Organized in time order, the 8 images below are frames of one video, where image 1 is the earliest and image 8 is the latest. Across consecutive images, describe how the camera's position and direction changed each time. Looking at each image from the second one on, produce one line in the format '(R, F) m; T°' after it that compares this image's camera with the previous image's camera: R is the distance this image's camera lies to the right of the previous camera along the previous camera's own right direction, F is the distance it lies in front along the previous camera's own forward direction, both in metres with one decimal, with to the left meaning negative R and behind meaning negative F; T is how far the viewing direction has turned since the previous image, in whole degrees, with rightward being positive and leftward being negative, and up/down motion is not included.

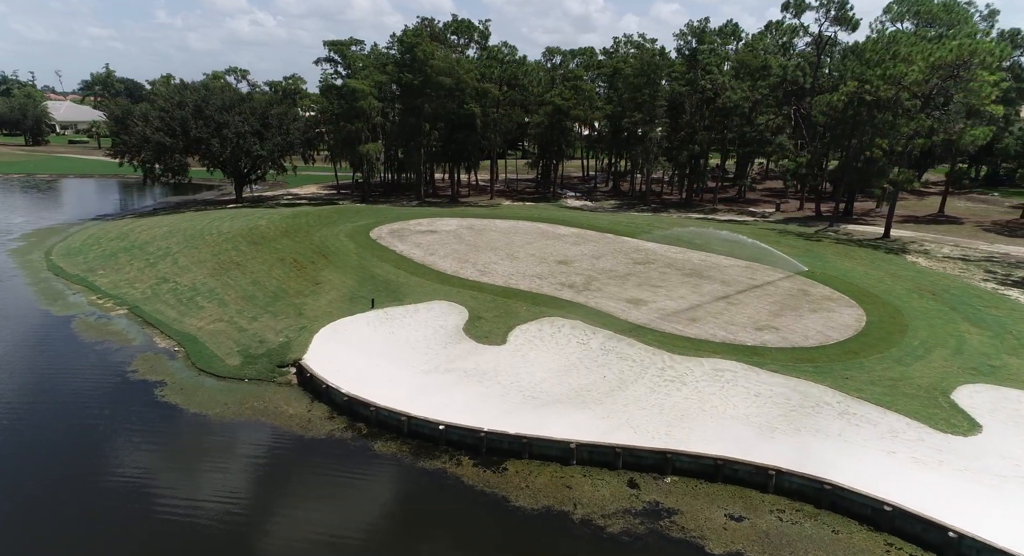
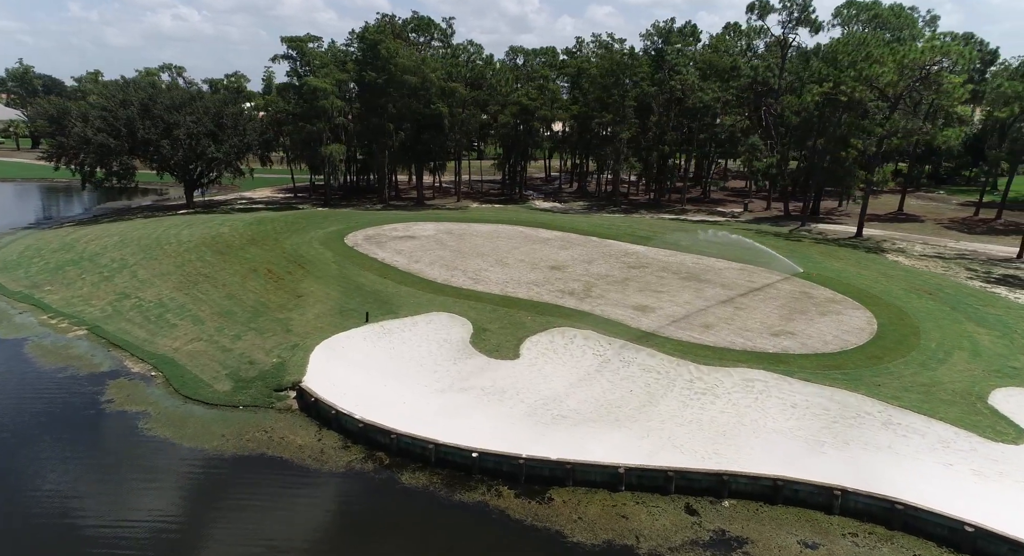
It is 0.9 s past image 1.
(-1.7, +1.0) m; +4°
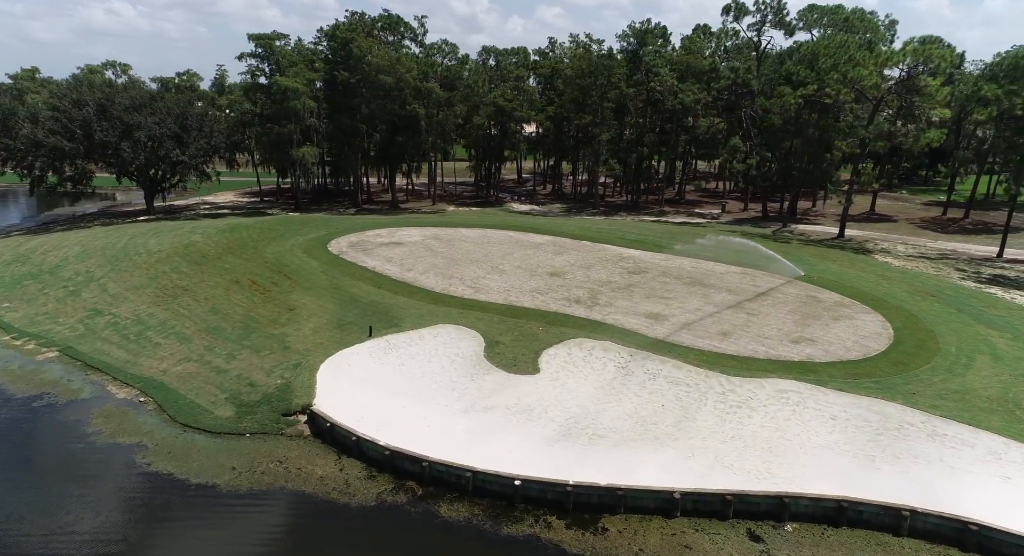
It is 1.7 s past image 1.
(-1.5, +0.8) m; +3°
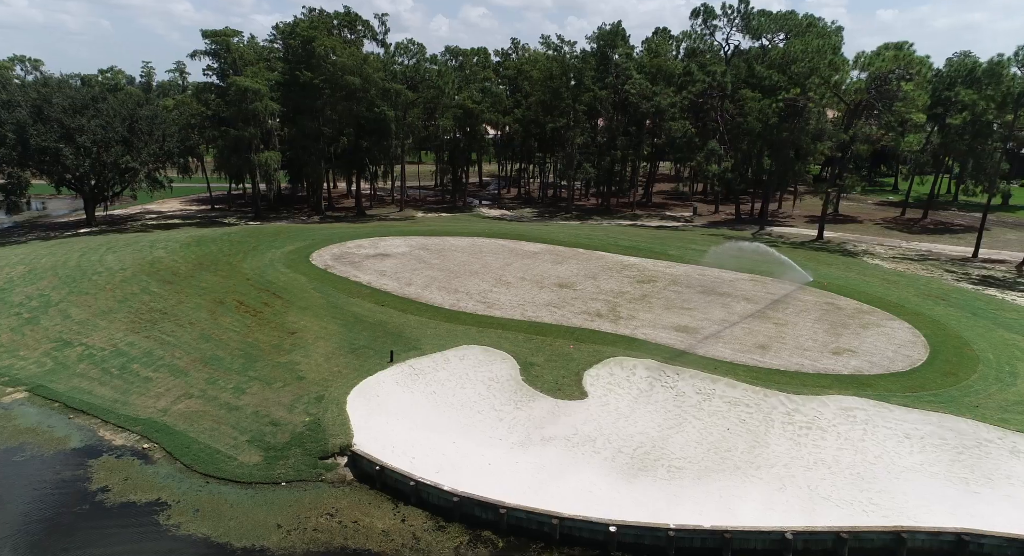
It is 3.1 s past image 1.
(-2.6, +1.1) m; +5°
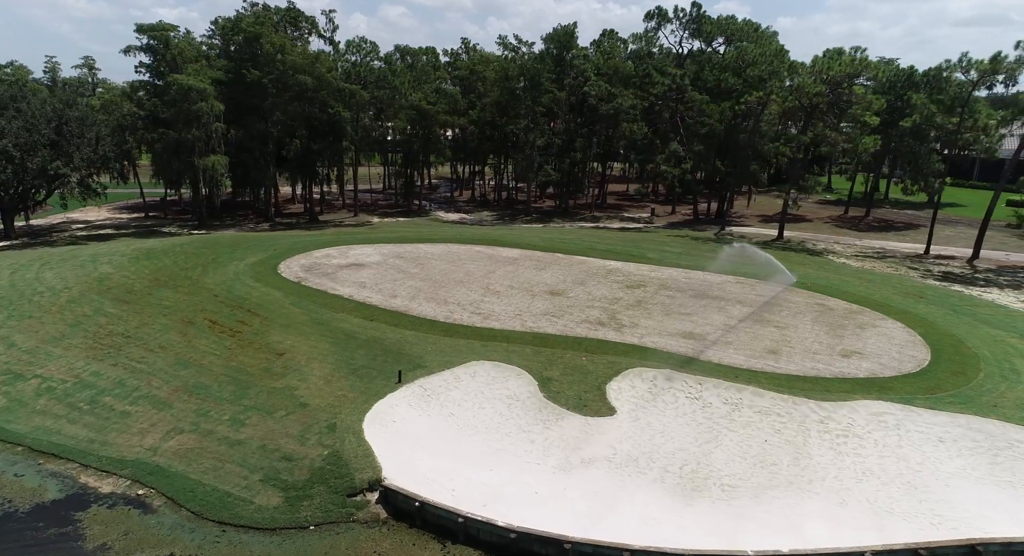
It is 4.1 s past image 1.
(-2.1, +0.8) m; +6°
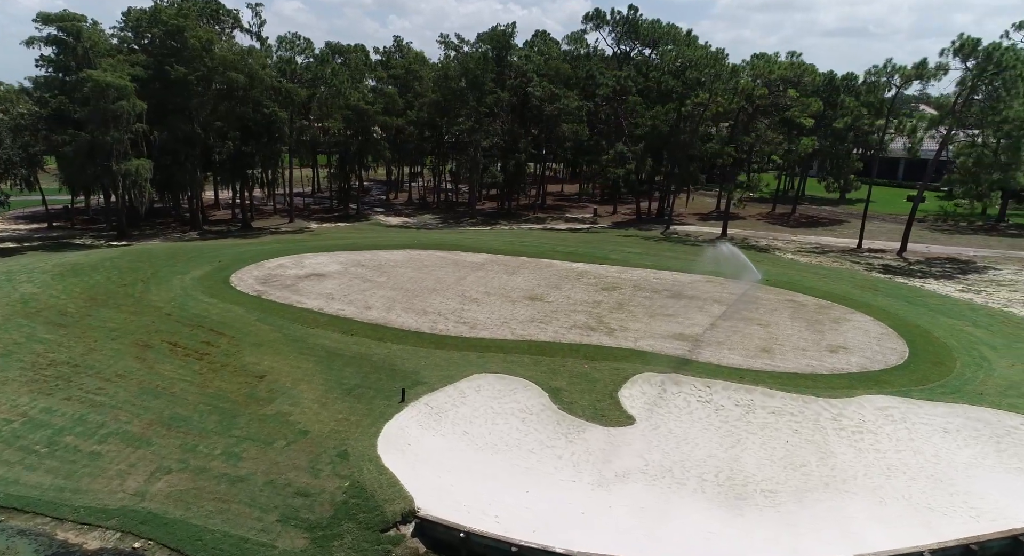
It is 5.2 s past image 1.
(-2.3, +0.6) m; +7°
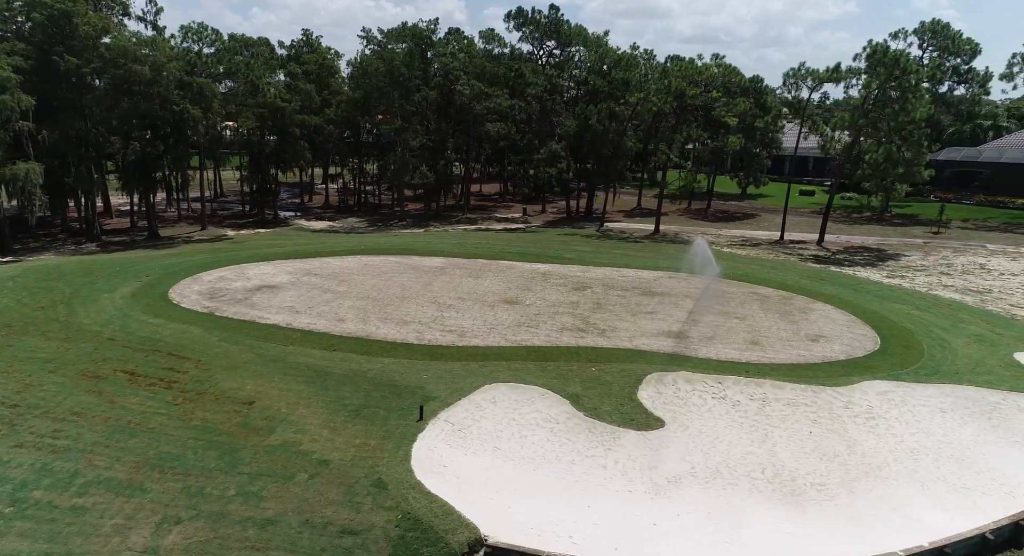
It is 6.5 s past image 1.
(-3.0, +0.7) m; +9°
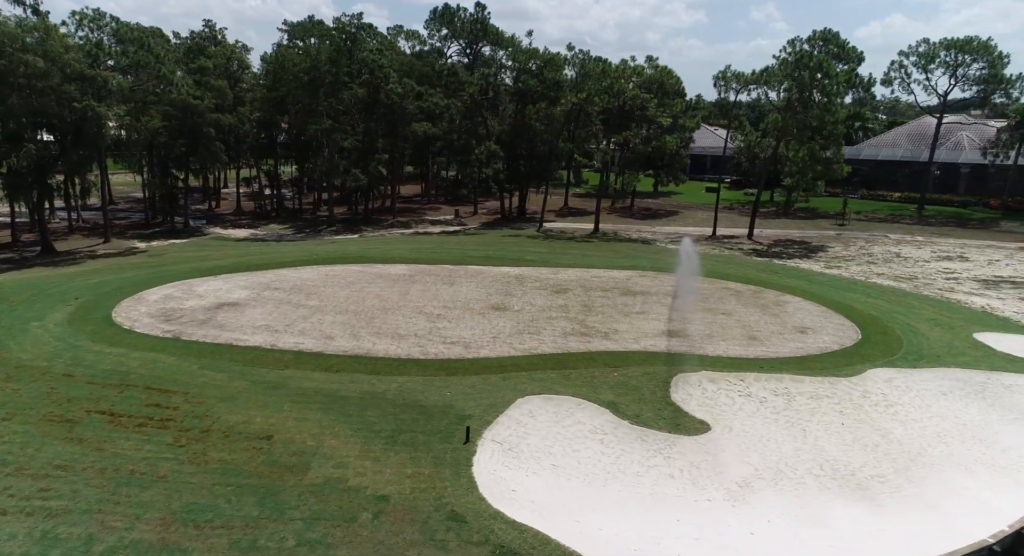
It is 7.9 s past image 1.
(-3.6, +0.7) m; +9°
